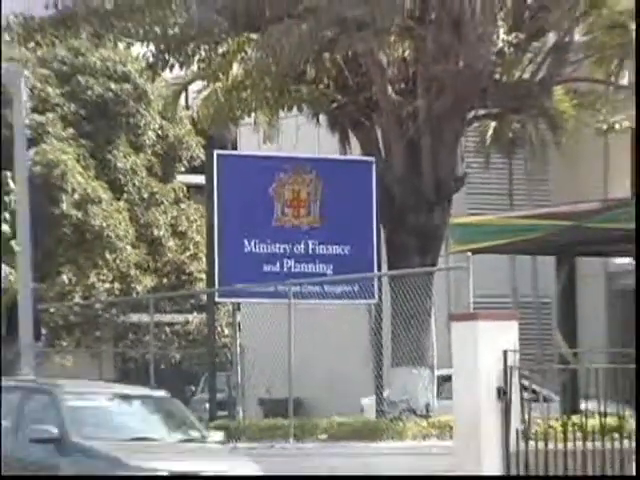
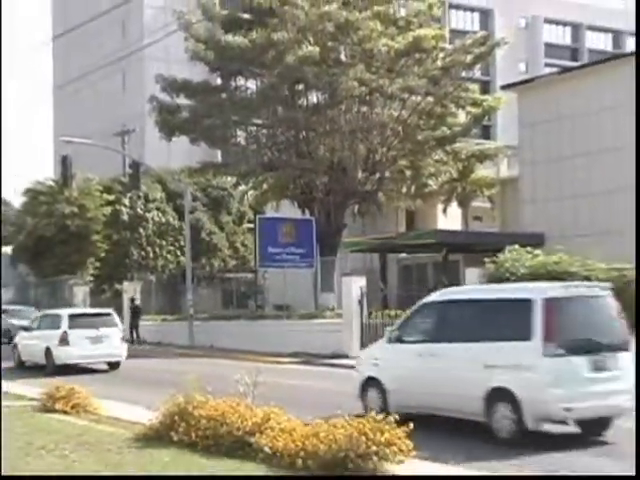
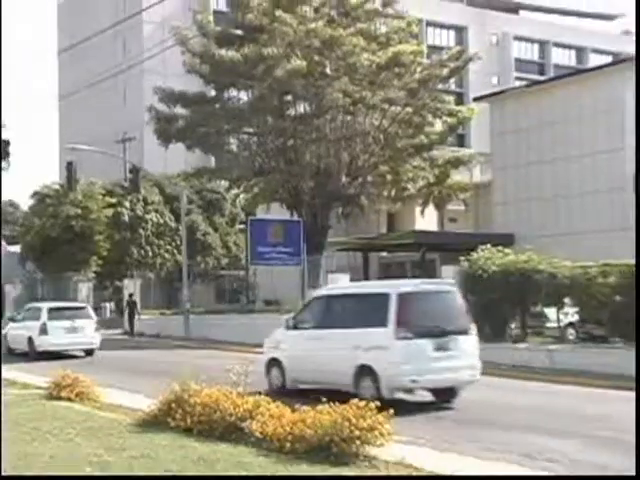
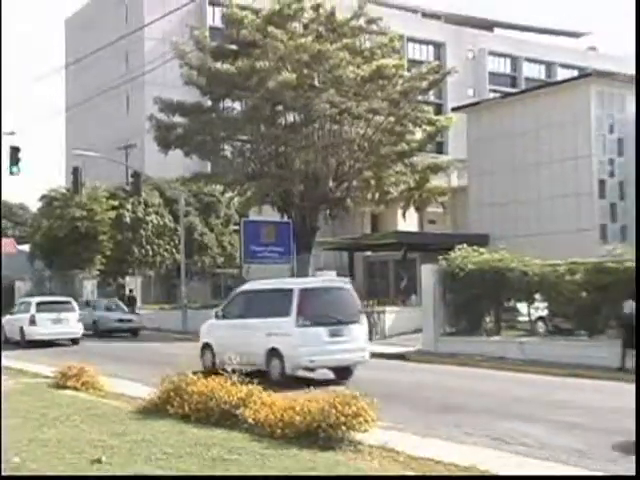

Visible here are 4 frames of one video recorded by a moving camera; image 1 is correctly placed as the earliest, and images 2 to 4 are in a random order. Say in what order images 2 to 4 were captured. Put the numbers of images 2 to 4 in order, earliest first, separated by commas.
2, 3, 4
